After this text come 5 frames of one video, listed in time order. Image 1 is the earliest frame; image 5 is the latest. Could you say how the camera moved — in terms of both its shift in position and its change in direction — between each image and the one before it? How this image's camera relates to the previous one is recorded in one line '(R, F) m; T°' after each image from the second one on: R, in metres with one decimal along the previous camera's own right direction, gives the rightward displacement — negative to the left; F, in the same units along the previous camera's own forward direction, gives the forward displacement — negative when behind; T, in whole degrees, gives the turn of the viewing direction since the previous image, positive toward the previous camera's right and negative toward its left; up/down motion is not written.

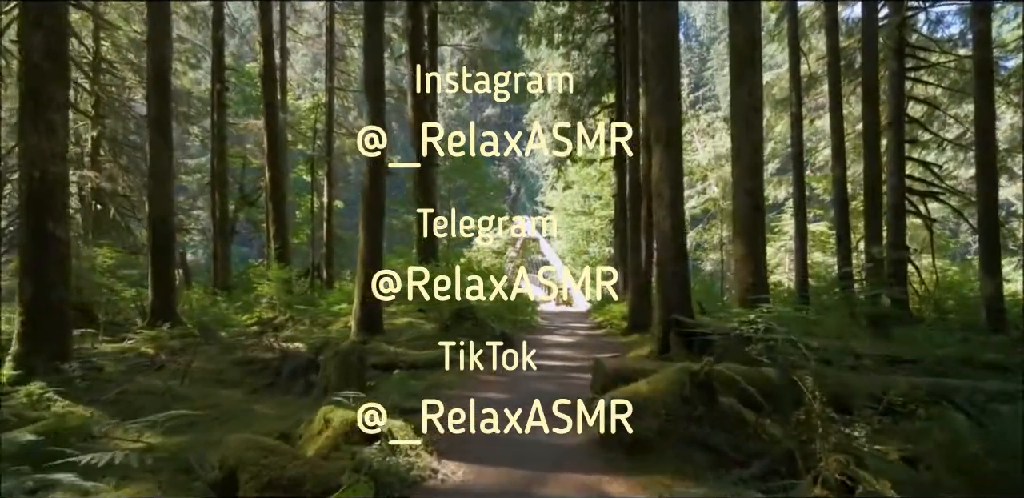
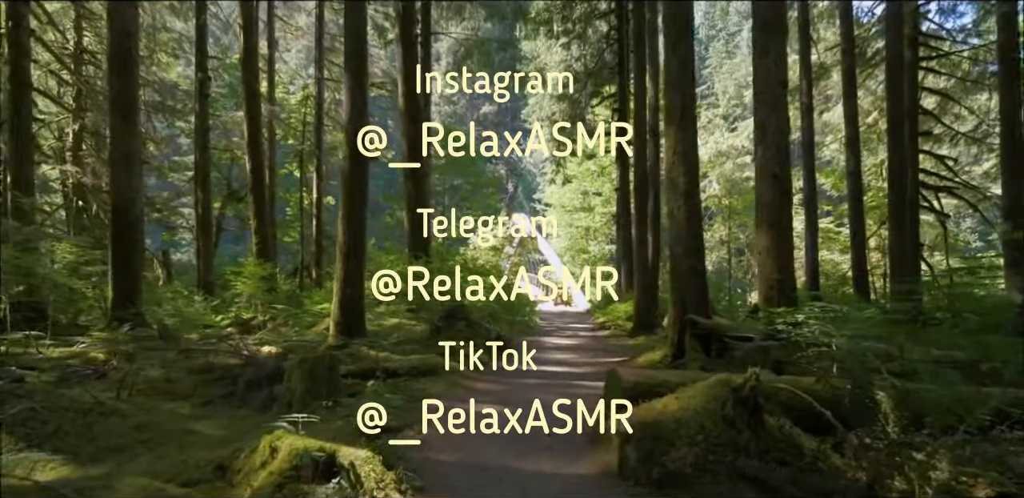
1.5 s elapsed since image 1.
(0.0, +1.0) m; +1°
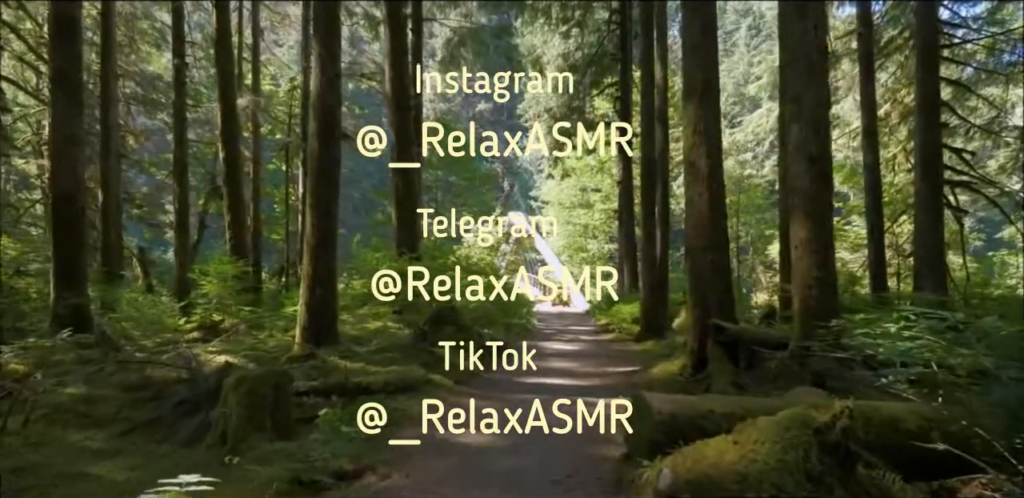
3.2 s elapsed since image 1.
(0.0, +1.1) m; +1°
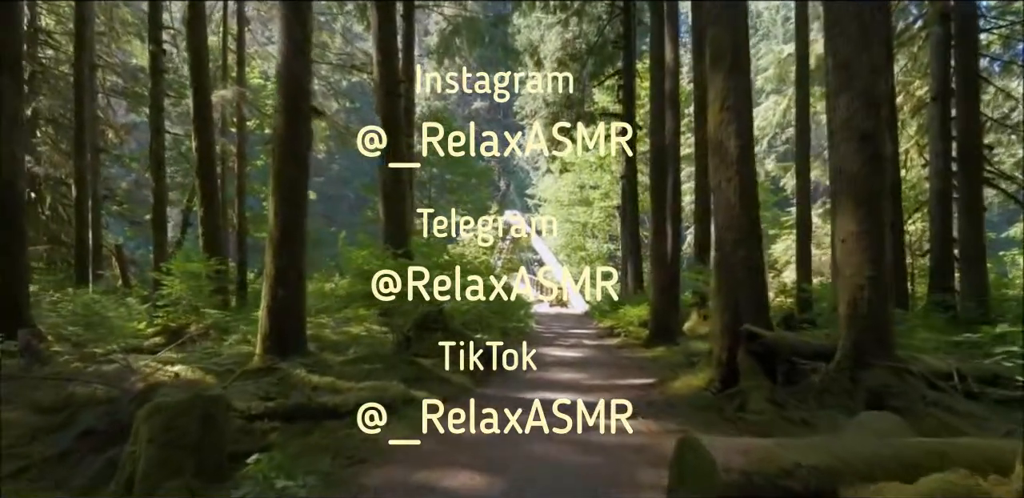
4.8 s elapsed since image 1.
(0.0, +1.0) m; +1°
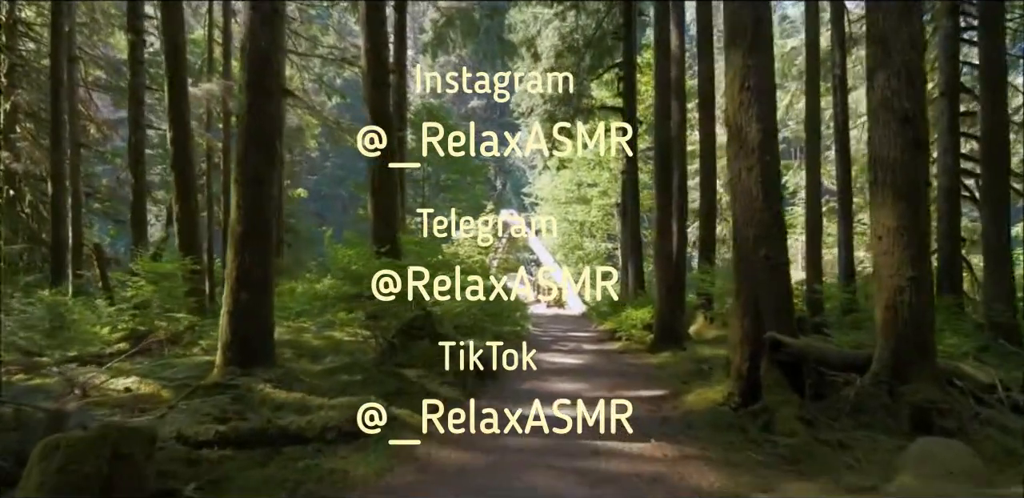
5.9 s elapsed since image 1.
(0.0, +0.7) m; +1°
